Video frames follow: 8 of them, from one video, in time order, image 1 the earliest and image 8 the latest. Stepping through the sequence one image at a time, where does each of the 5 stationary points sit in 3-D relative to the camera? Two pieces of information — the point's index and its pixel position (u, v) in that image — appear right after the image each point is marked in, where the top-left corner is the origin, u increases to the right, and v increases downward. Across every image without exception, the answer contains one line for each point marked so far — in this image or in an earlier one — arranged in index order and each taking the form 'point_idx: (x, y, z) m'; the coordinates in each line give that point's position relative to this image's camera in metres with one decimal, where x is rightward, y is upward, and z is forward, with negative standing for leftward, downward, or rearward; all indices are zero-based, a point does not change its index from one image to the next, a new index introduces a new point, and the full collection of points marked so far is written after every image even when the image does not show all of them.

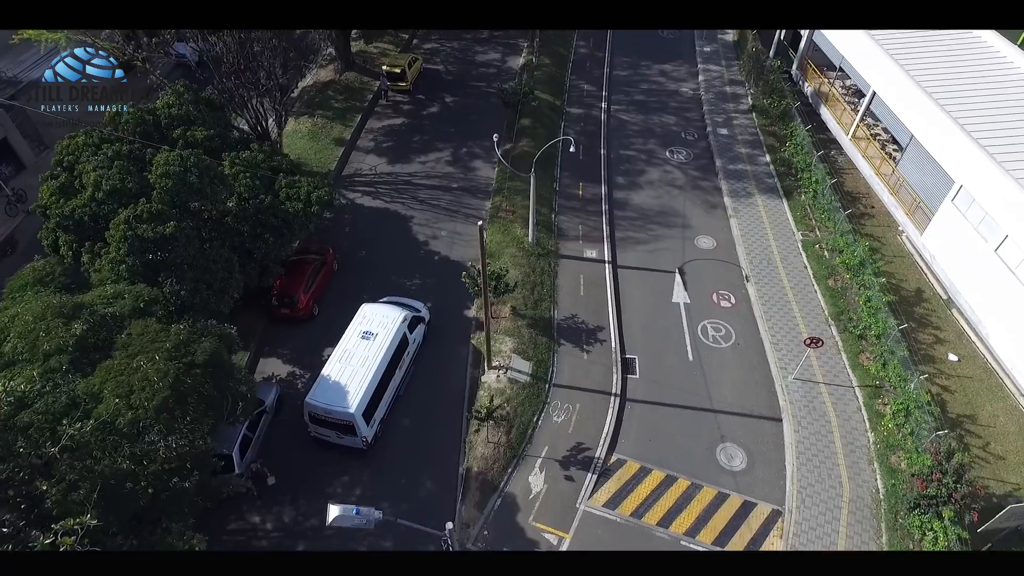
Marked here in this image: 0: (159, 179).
0: (-9.7, +3.0, +16.8) m
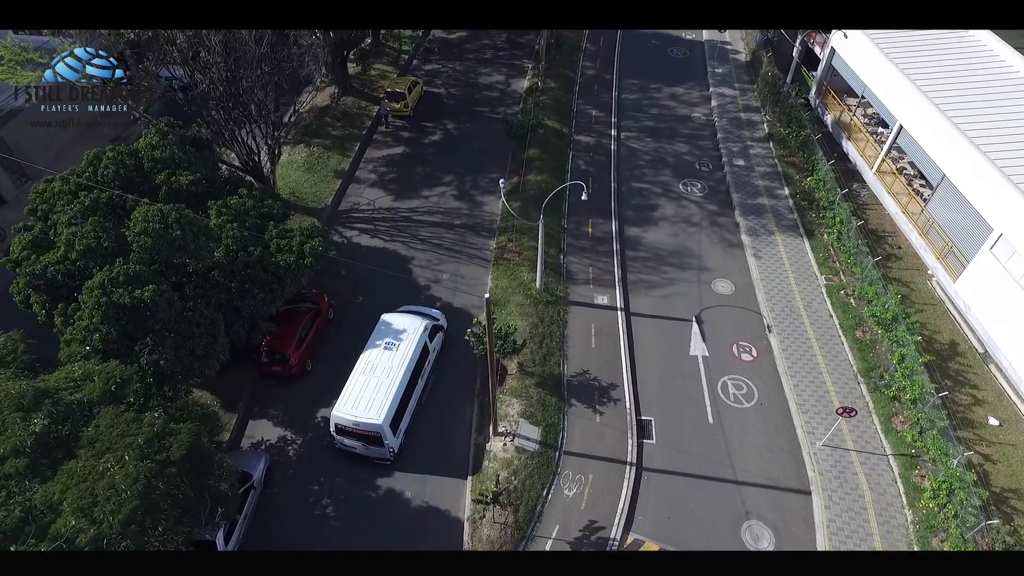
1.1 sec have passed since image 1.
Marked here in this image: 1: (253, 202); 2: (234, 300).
0: (-9.5, +1.3, +15.4) m
1: (-8.0, +2.6, +18.9) m
2: (-7.8, -0.4, +17.2) m
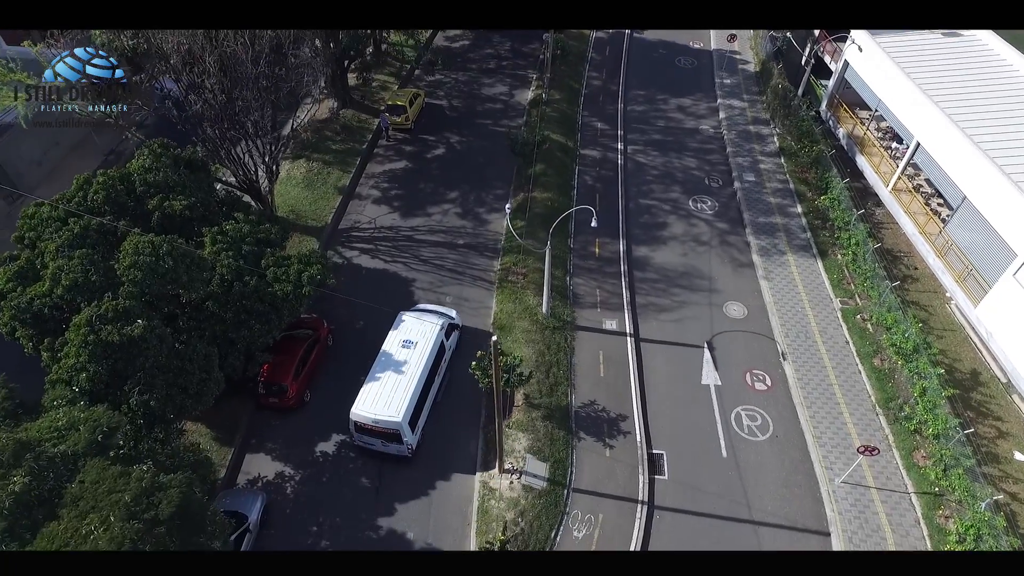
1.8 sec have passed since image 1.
0: (-9.3, +0.5, +14.7) m
1: (-7.9, +1.8, +18.2) m
2: (-7.7, -1.2, +16.5) m
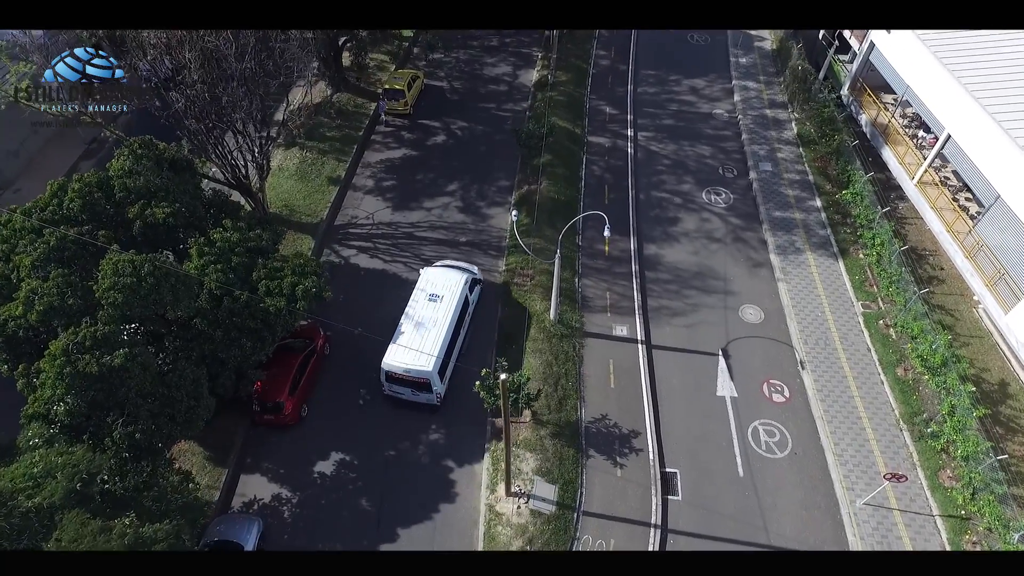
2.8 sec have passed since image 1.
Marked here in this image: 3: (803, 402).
0: (-9.1, -0.1, +13.7) m
1: (-7.7, +1.5, +17.1) m
2: (-7.5, -1.6, +15.5) m
3: (+8.9, -3.5, +18.7) m
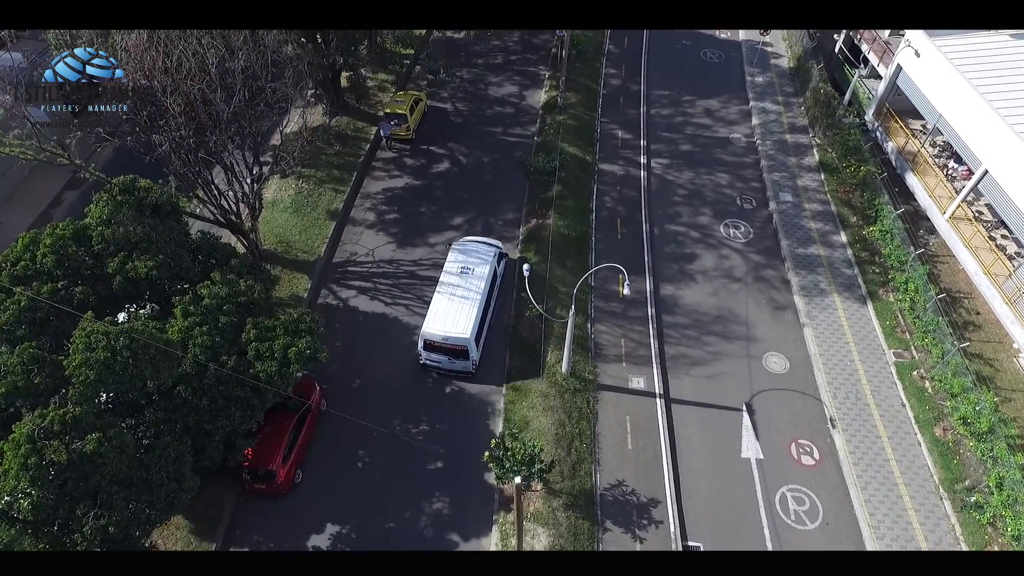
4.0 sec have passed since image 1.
0: (-8.8, -1.6, +12.4) m
1: (-7.4, 0.0, +15.8) m
2: (-7.2, -3.2, +14.3) m
3: (+9.2, -5.0, +17.4) m
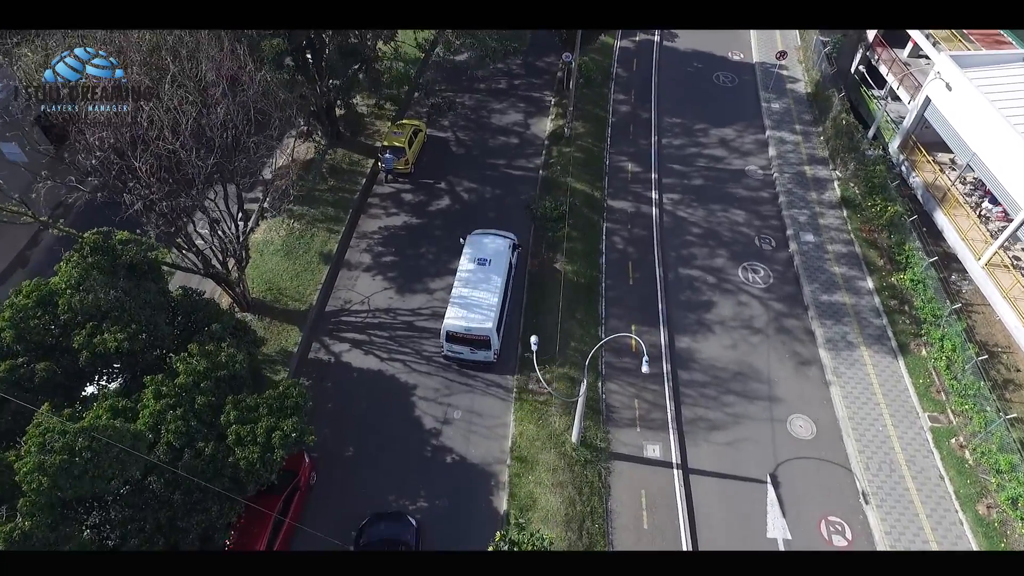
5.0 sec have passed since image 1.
0: (-8.7, -3.3, +11.0) m
1: (-7.2, -1.8, +14.4) m
2: (-7.1, -4.9, +12.9) m
3: (+9.3, -6.8, +16.0) m
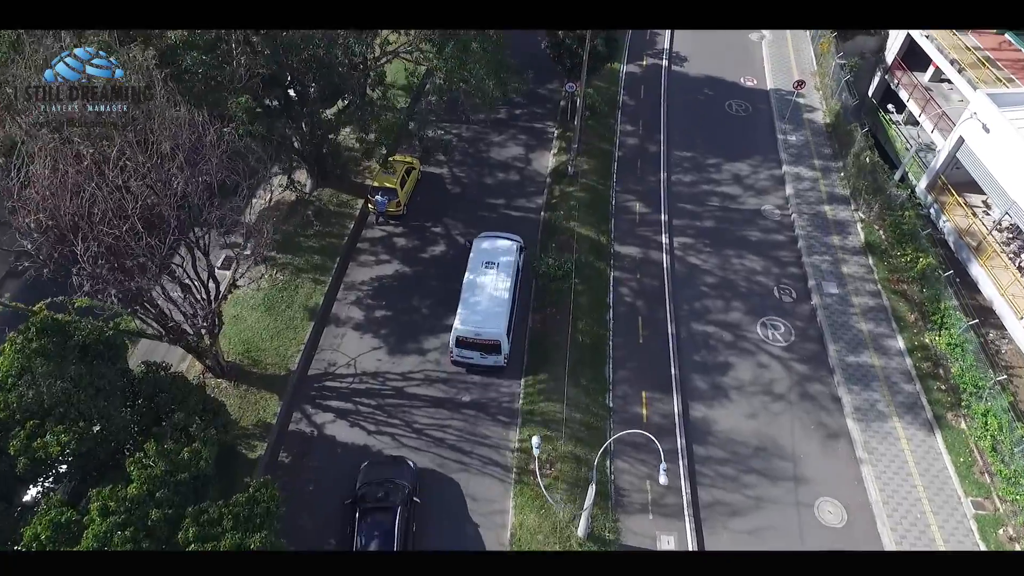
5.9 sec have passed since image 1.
0: (-8.7, -5.2, +9.3) m
1: (-7.3, -3.7, +12.7) m
2: (-7.1, -6.8, +11.2) m
3: (+9.3, -8.7, +14.2) m
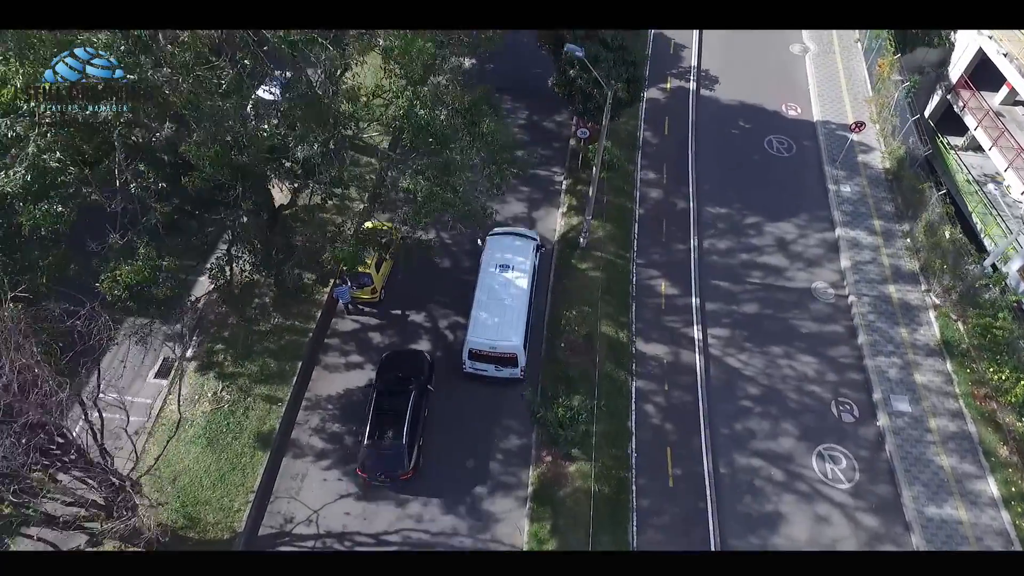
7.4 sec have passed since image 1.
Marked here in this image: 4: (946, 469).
0: (-8.7, -9.4, +5.8) m
1: (-7.3, -7.6, +9.1) m
2: (-7.1, -10.8, +7.7) m
3: (+9.3, -12.5, +10.9) m
4: (+11.7, -4.9, +16.4) m
